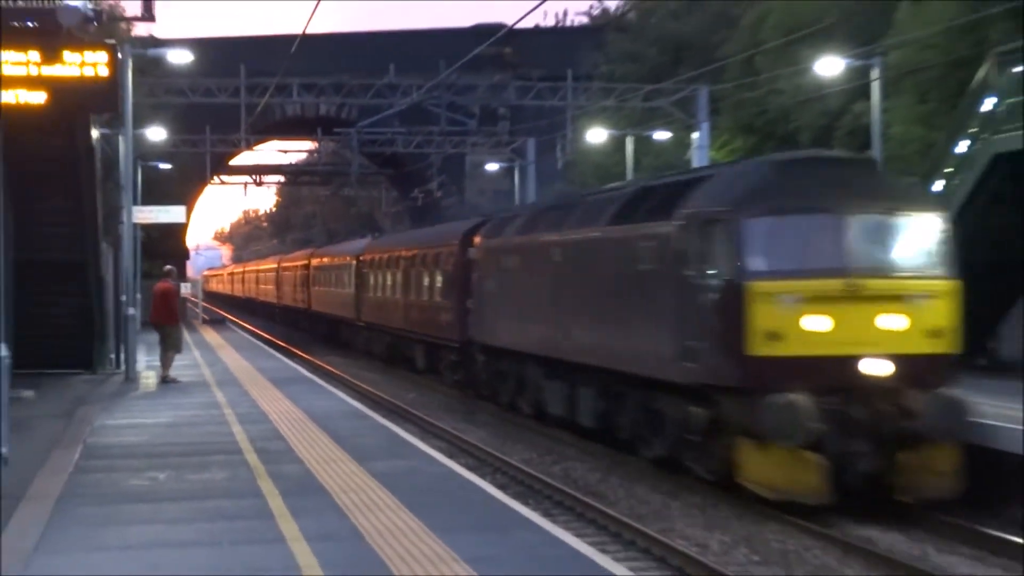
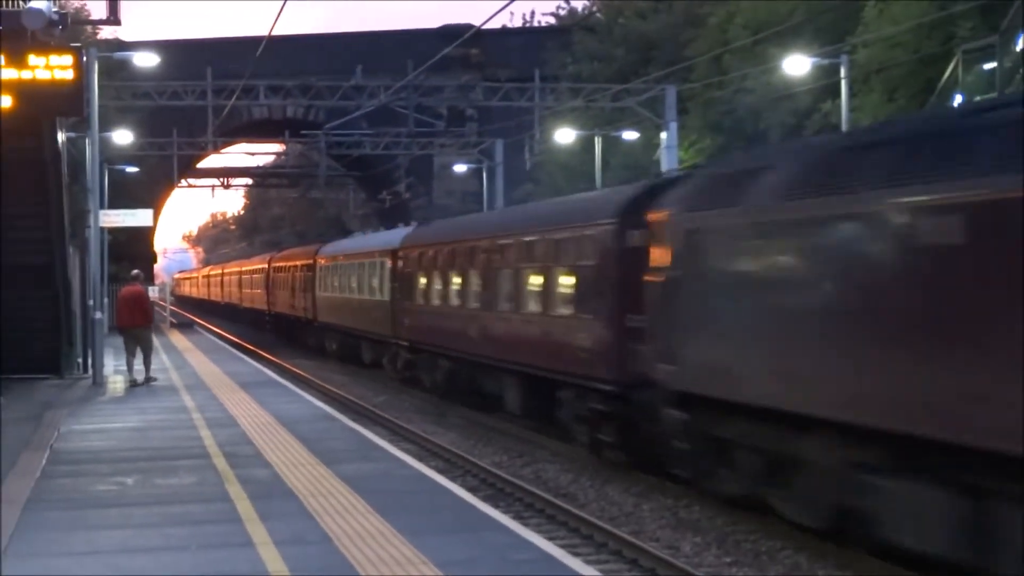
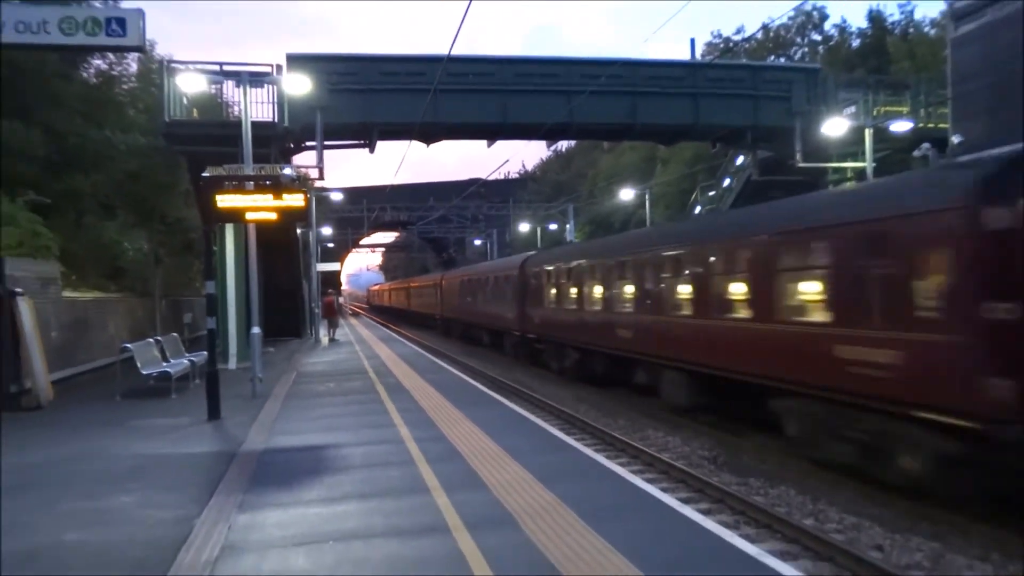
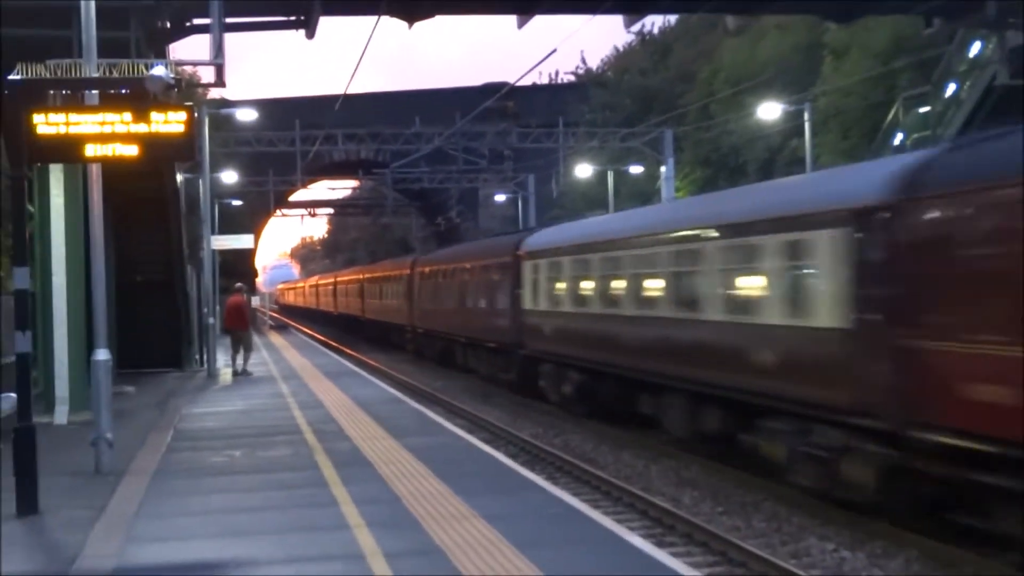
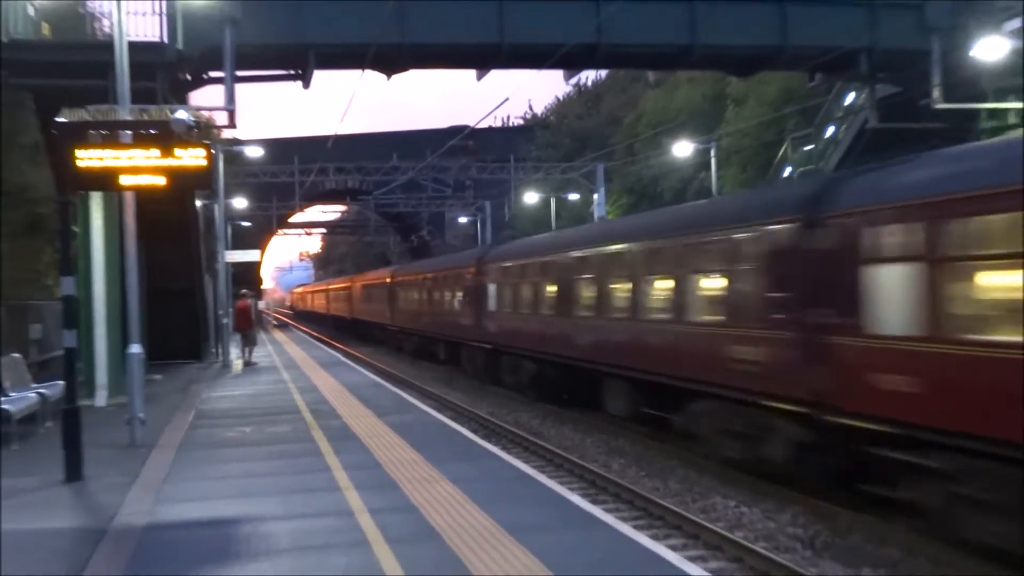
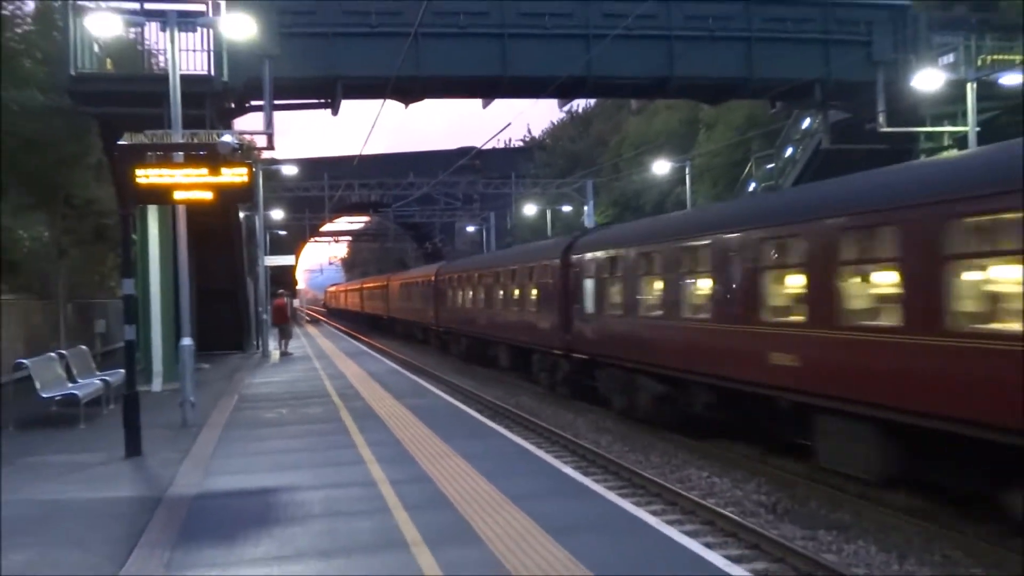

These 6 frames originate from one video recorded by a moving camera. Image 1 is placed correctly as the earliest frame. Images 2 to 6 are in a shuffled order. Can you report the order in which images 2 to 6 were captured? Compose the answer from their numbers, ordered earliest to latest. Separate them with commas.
2, 4, 5, 6, 3
